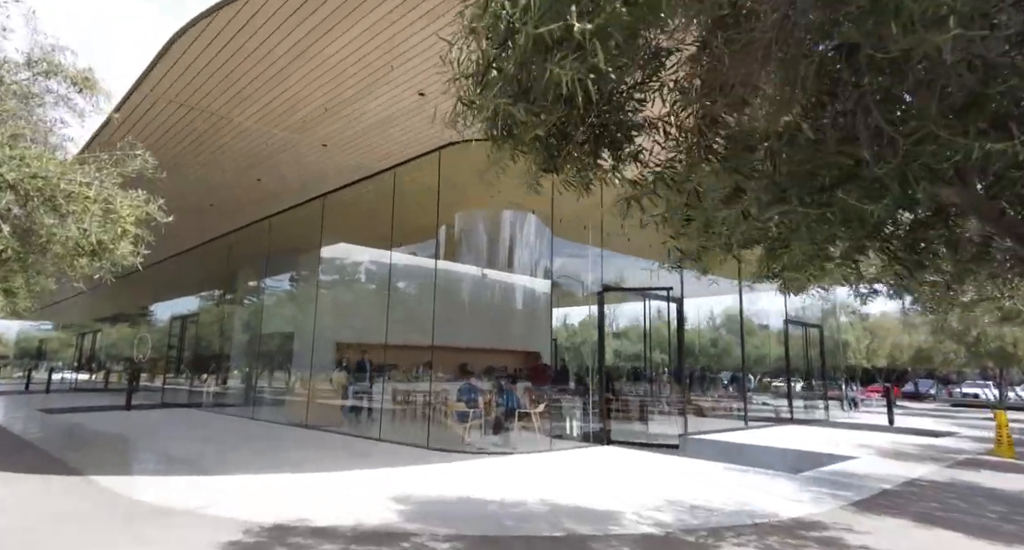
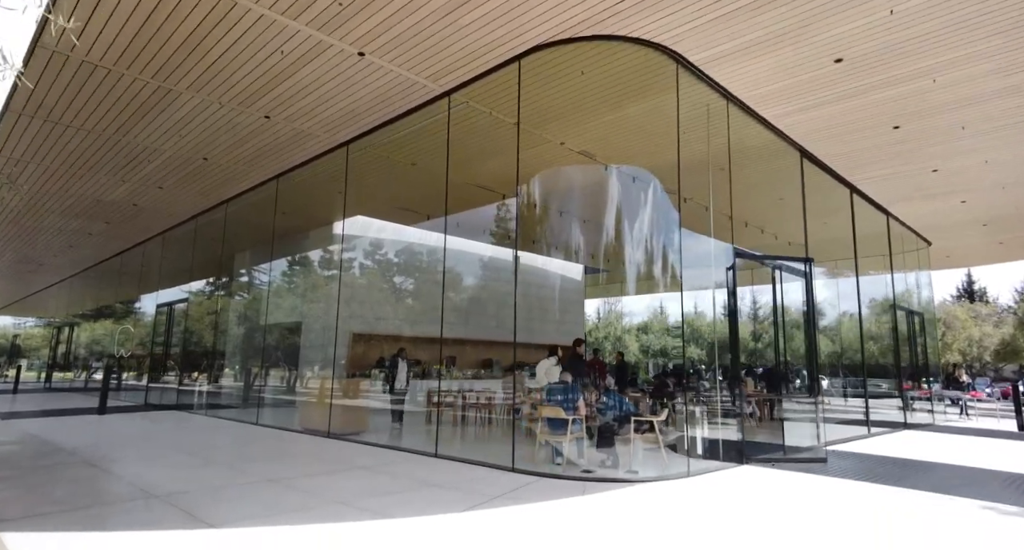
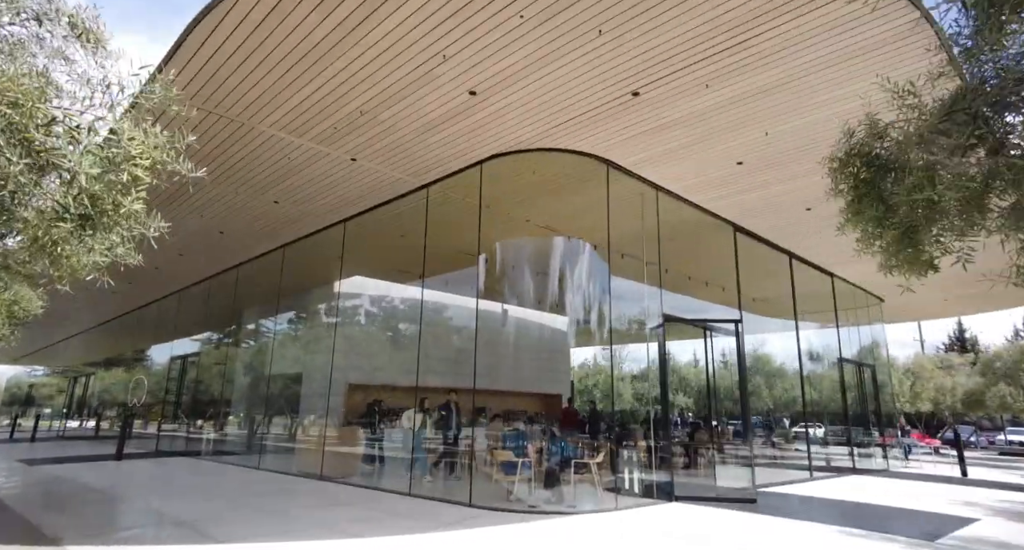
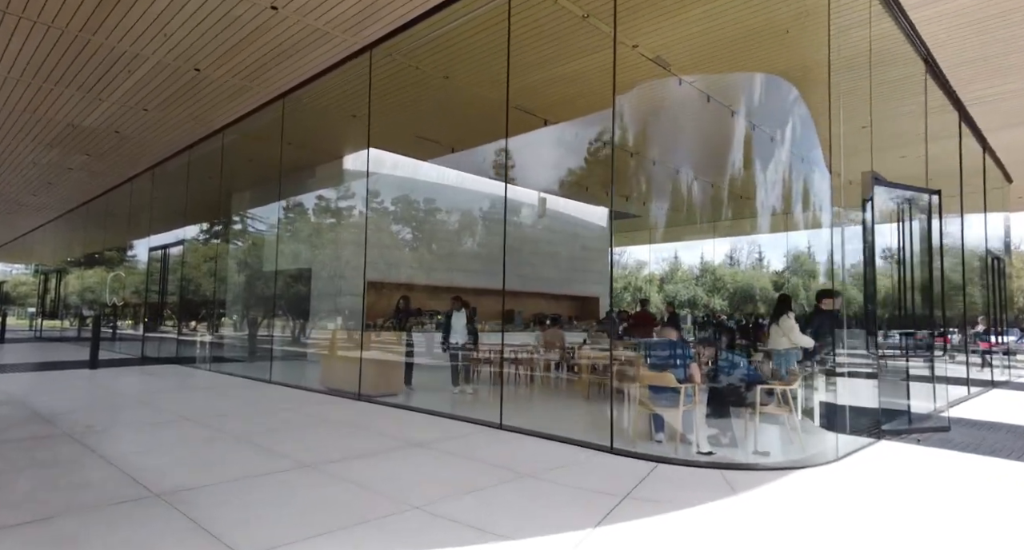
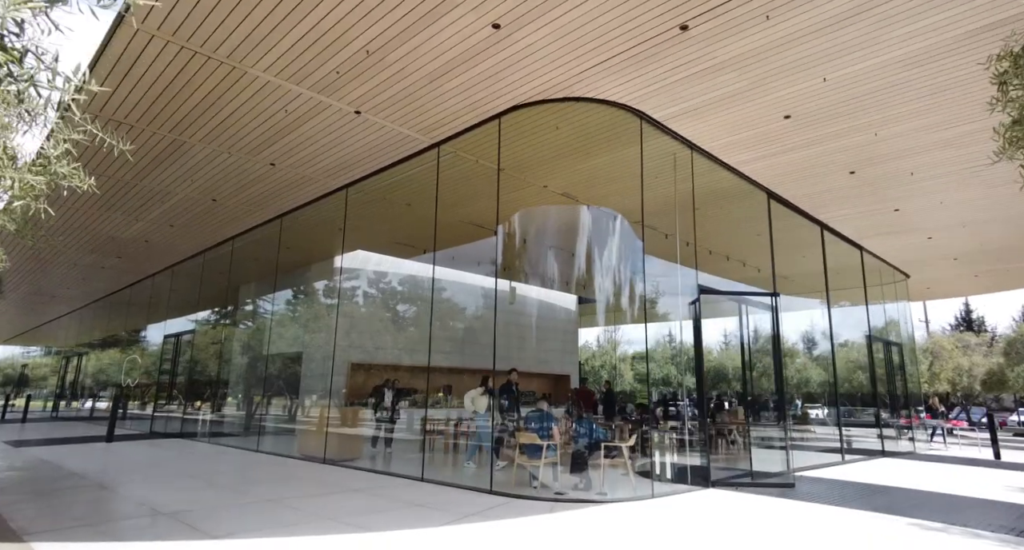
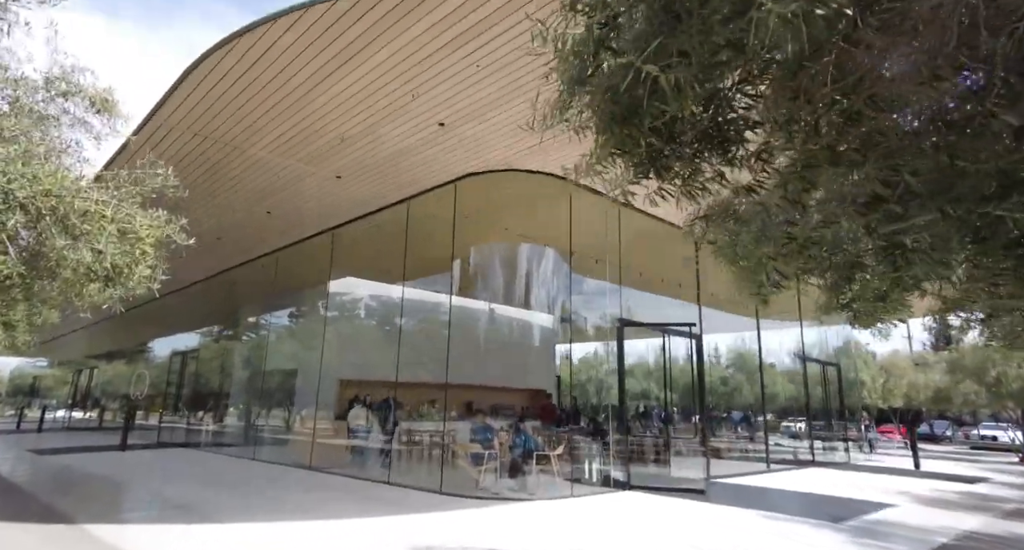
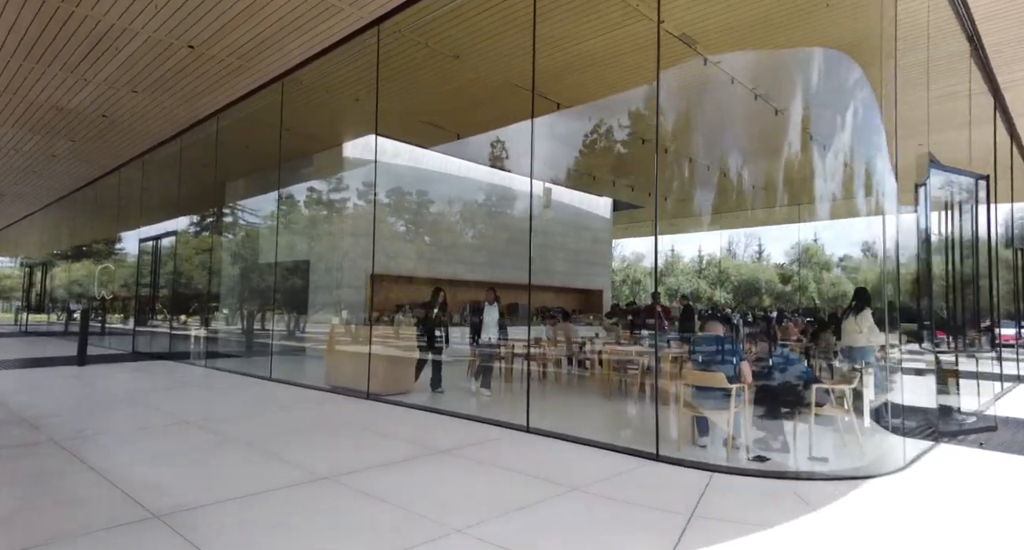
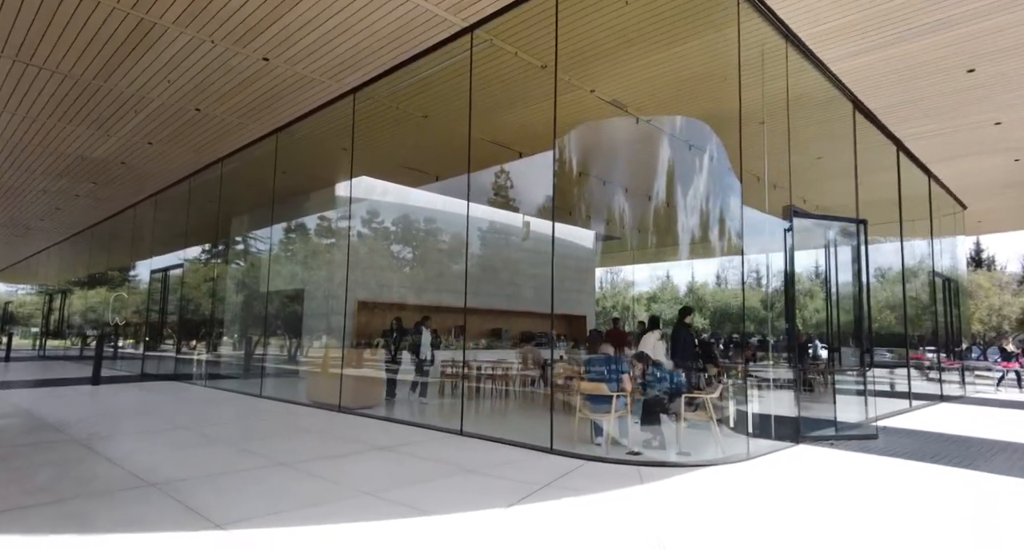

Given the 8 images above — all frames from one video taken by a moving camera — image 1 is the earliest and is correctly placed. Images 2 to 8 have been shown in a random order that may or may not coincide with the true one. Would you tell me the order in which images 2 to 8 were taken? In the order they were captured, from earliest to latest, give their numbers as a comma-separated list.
6, 3, 5, 2, 8, 4, 7
